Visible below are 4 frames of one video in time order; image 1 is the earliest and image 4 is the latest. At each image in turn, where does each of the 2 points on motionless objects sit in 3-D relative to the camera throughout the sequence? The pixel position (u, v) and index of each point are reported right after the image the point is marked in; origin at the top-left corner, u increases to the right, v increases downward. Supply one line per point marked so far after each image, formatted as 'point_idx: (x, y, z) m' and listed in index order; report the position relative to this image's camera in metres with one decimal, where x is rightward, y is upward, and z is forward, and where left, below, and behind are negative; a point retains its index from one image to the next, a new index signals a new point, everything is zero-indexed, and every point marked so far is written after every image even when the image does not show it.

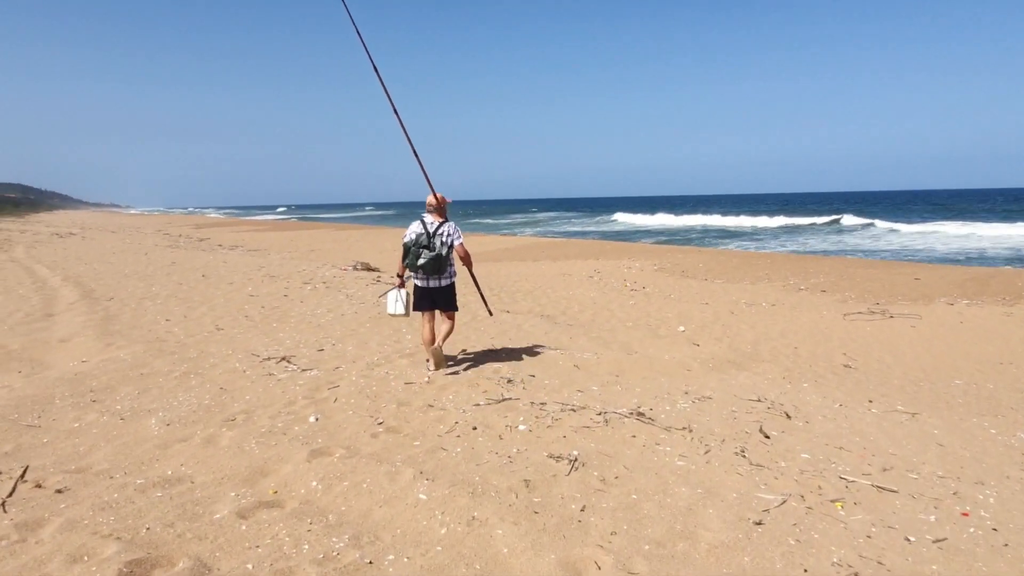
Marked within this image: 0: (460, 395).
0: (-0.3, -0.7, +4.6) m
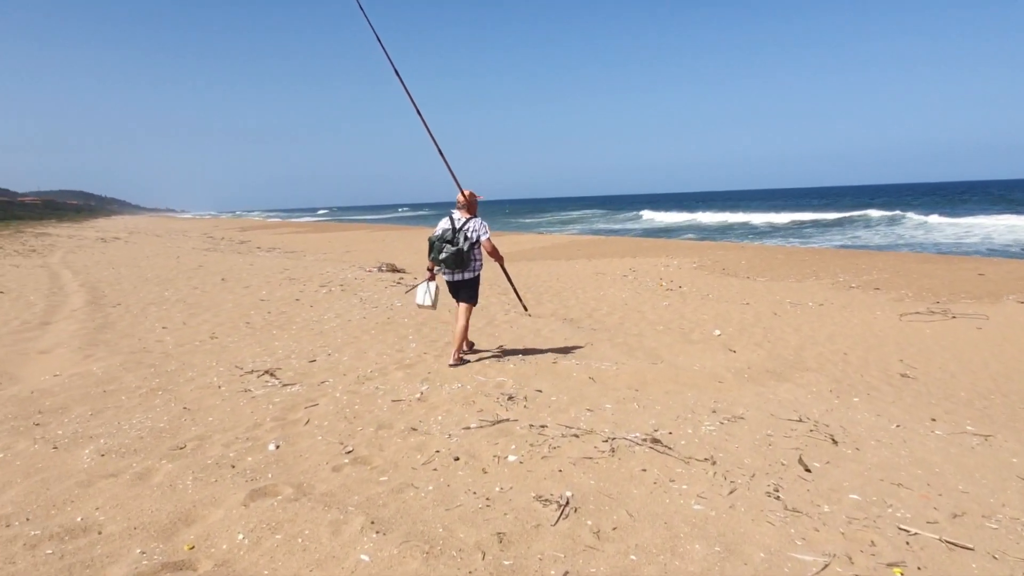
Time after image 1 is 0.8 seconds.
0: (-0.3, -0.7, +4.0) m
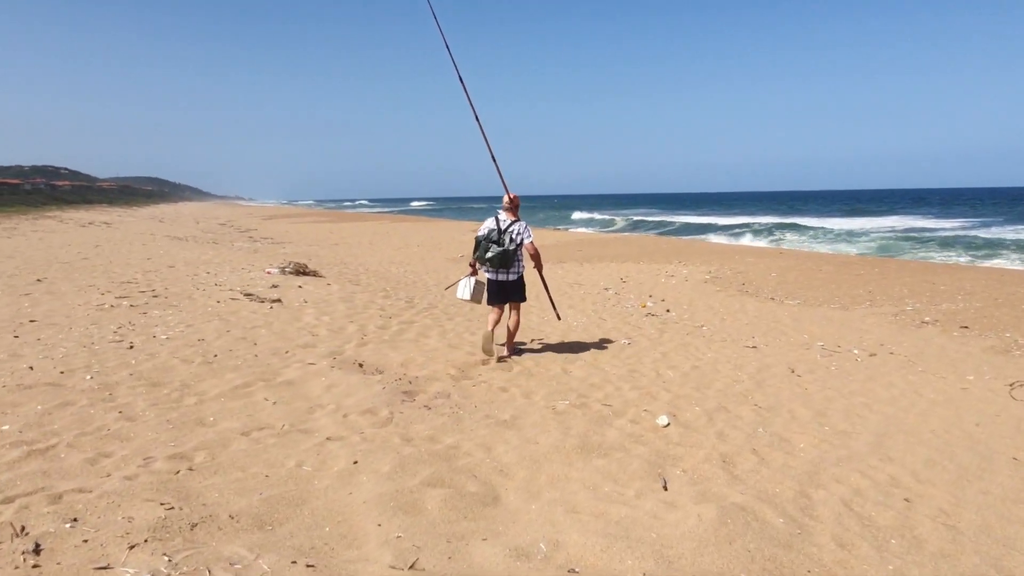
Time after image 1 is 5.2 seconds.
0: (-1.8, -0.9, +0.8) m
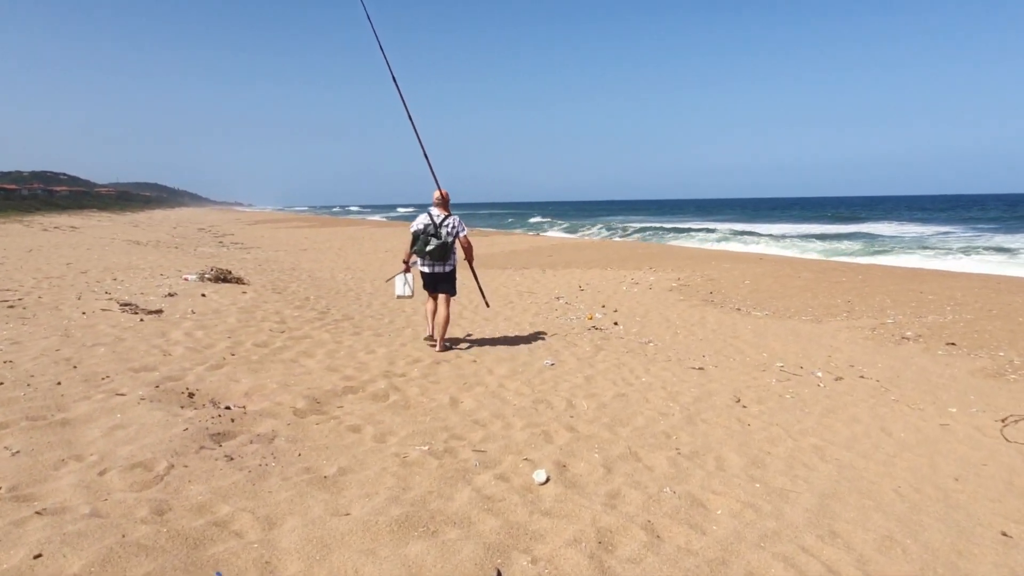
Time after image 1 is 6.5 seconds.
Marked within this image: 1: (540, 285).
0: (-2.5, -0.9, -0.2) m
1: (+0.4, 0.0, +10.1) m
